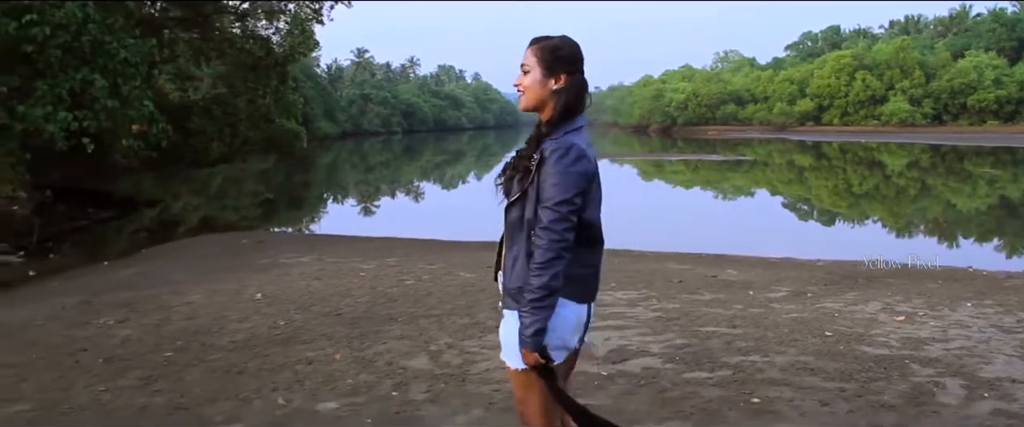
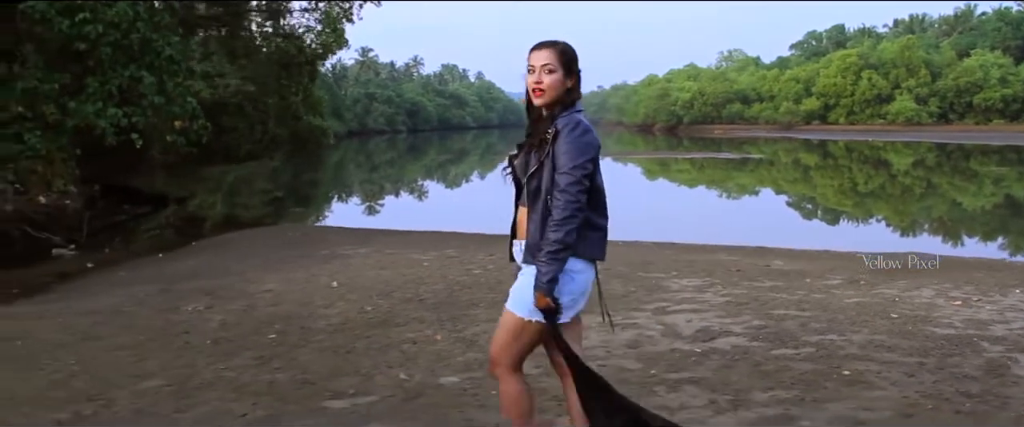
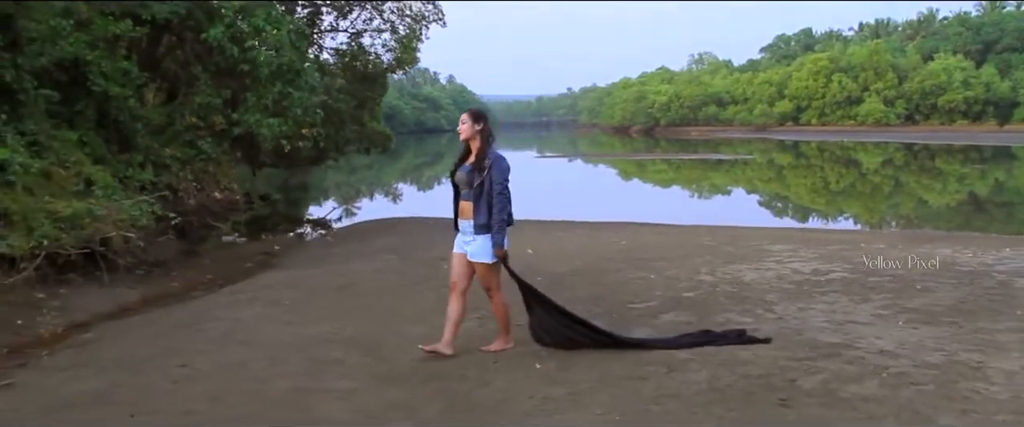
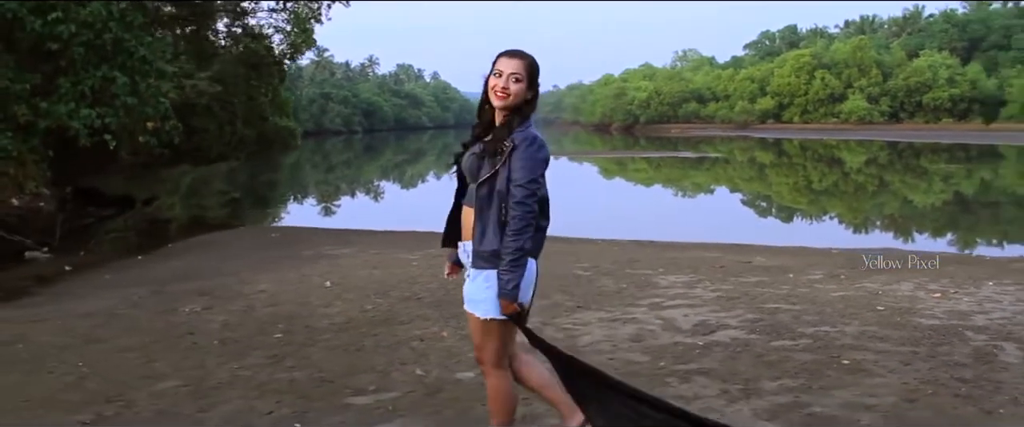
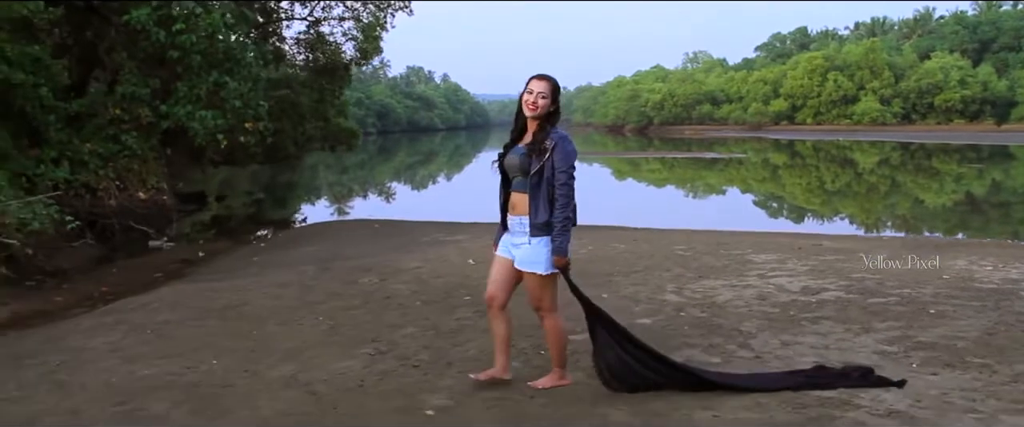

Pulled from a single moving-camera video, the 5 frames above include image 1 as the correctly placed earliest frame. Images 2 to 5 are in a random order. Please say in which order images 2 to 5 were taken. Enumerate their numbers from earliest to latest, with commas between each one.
2, 4, 5, 3
